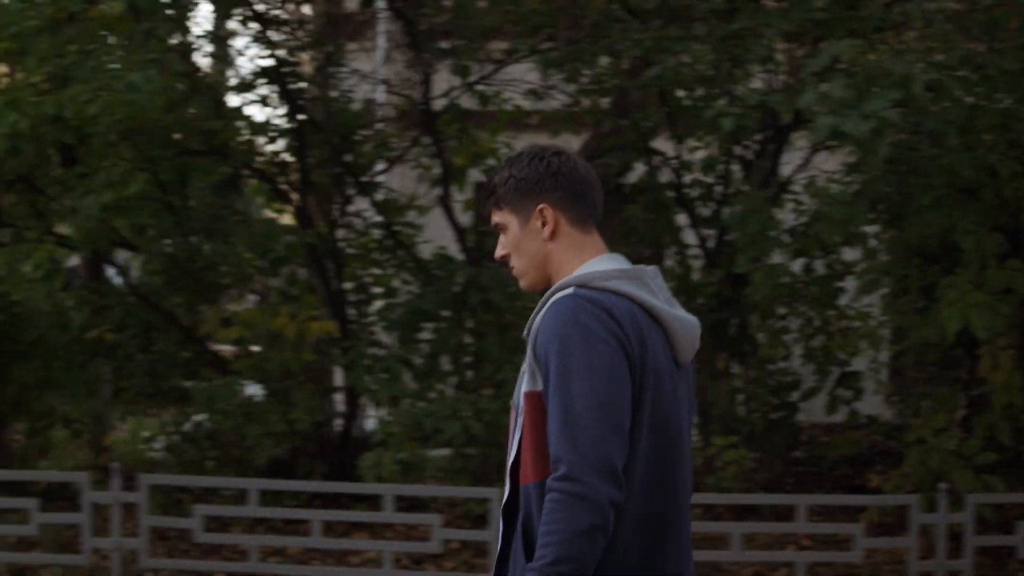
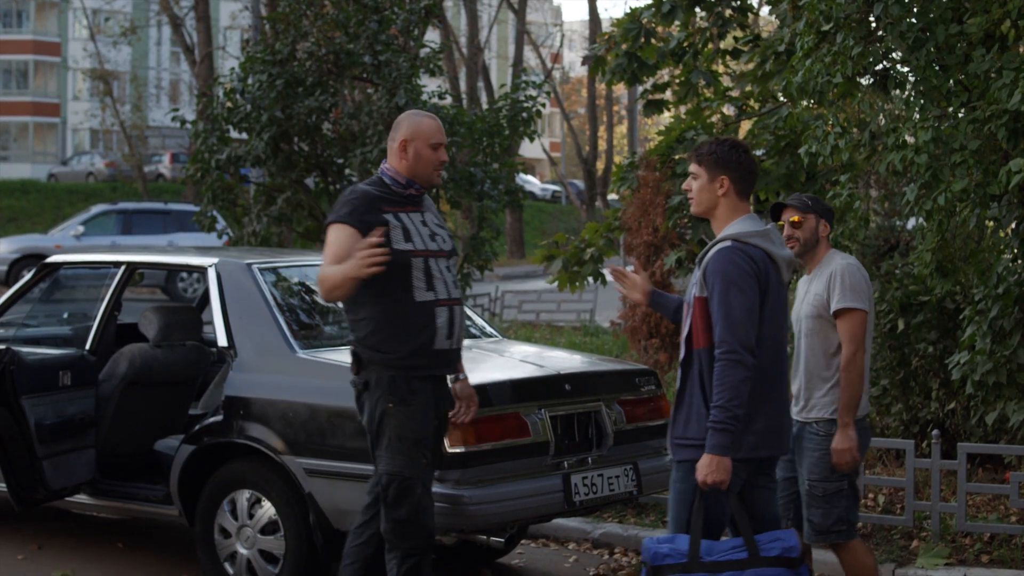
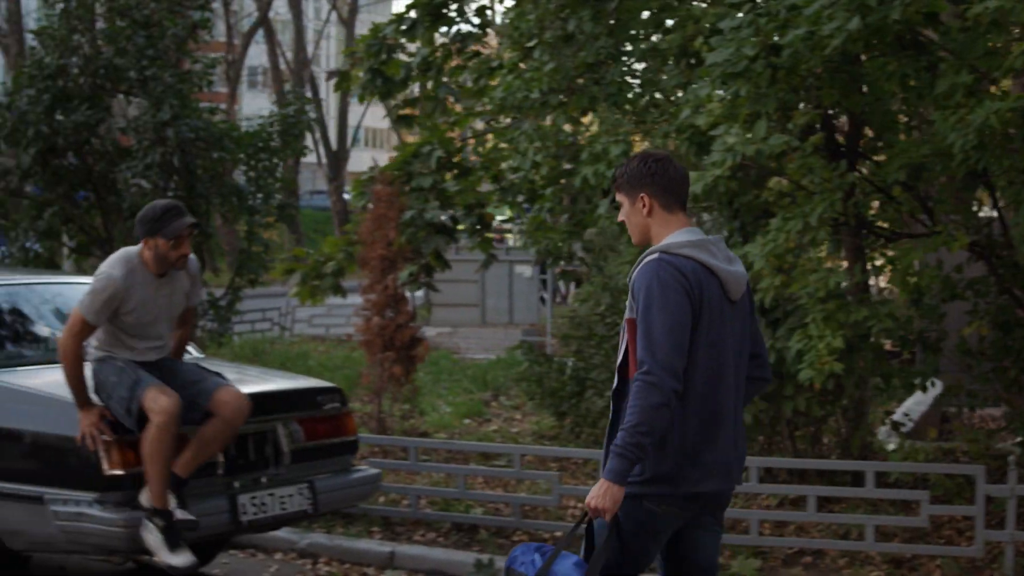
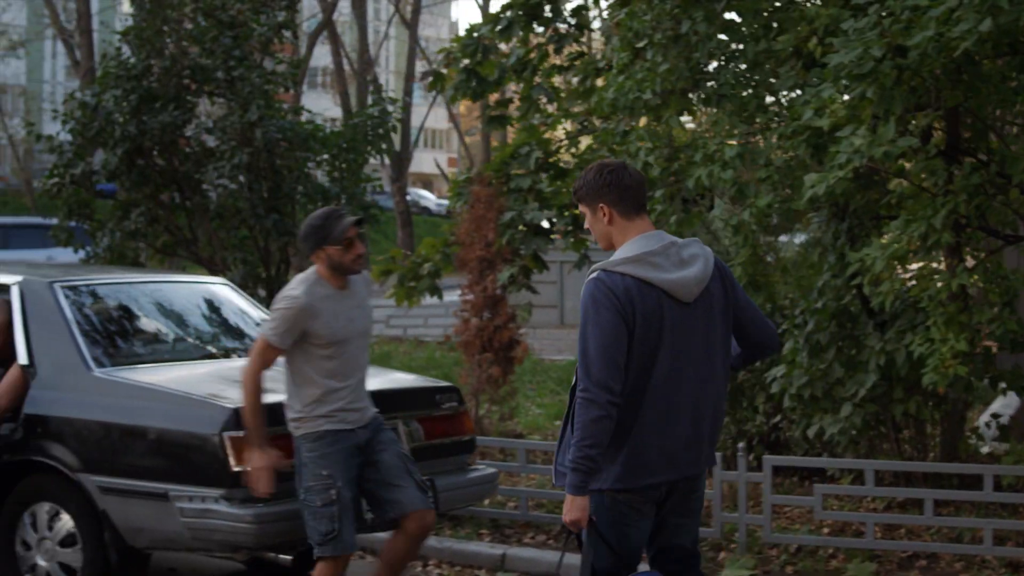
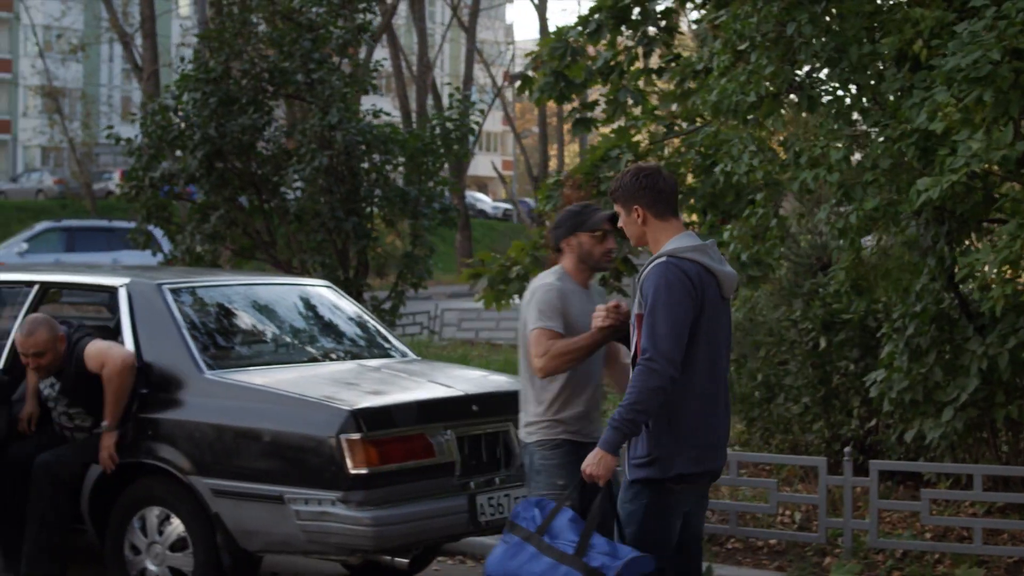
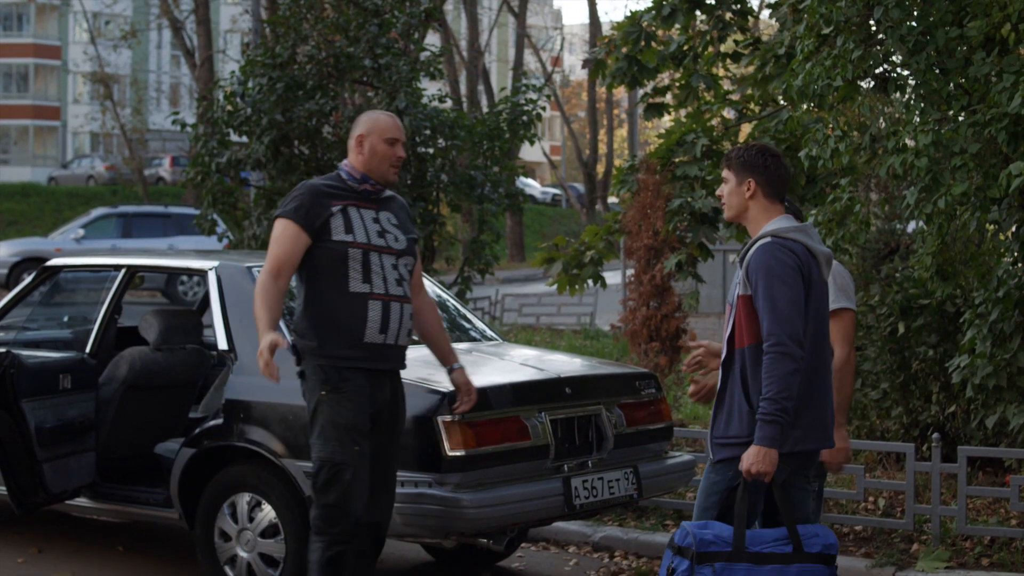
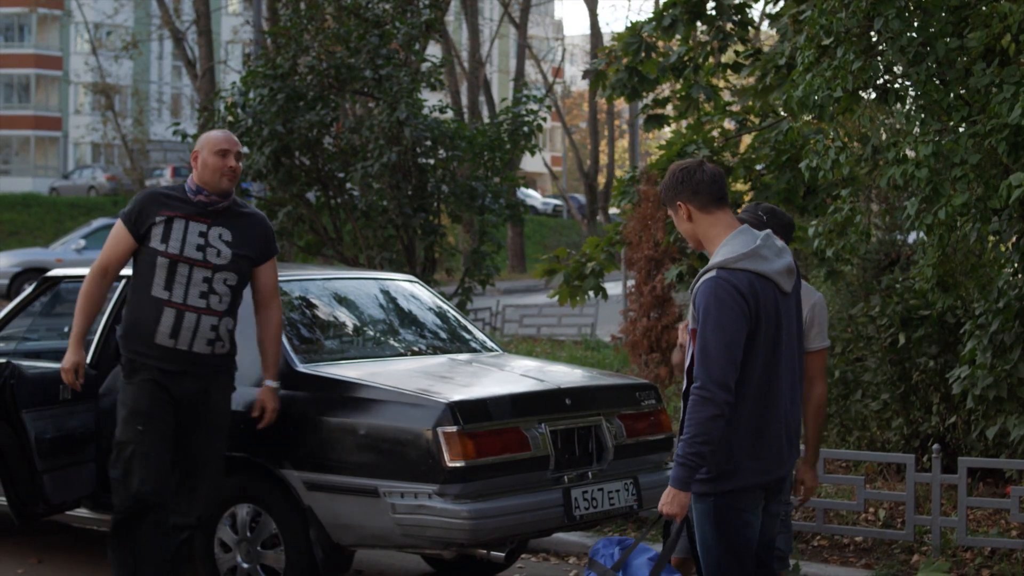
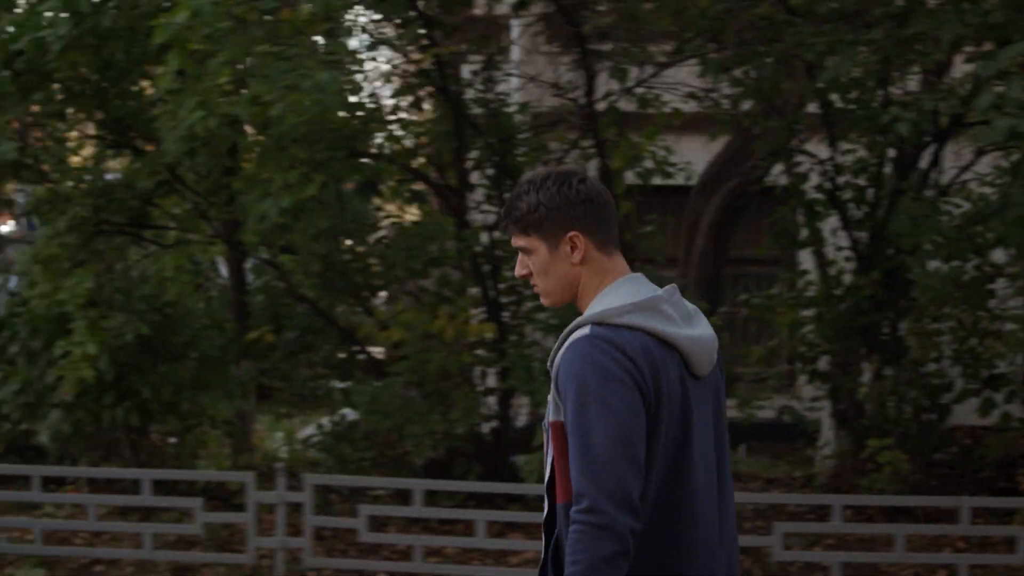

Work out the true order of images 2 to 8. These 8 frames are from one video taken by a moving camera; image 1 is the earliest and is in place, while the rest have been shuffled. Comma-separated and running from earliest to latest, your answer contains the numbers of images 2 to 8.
8, 3, 4, 5, 7, 6, 2
